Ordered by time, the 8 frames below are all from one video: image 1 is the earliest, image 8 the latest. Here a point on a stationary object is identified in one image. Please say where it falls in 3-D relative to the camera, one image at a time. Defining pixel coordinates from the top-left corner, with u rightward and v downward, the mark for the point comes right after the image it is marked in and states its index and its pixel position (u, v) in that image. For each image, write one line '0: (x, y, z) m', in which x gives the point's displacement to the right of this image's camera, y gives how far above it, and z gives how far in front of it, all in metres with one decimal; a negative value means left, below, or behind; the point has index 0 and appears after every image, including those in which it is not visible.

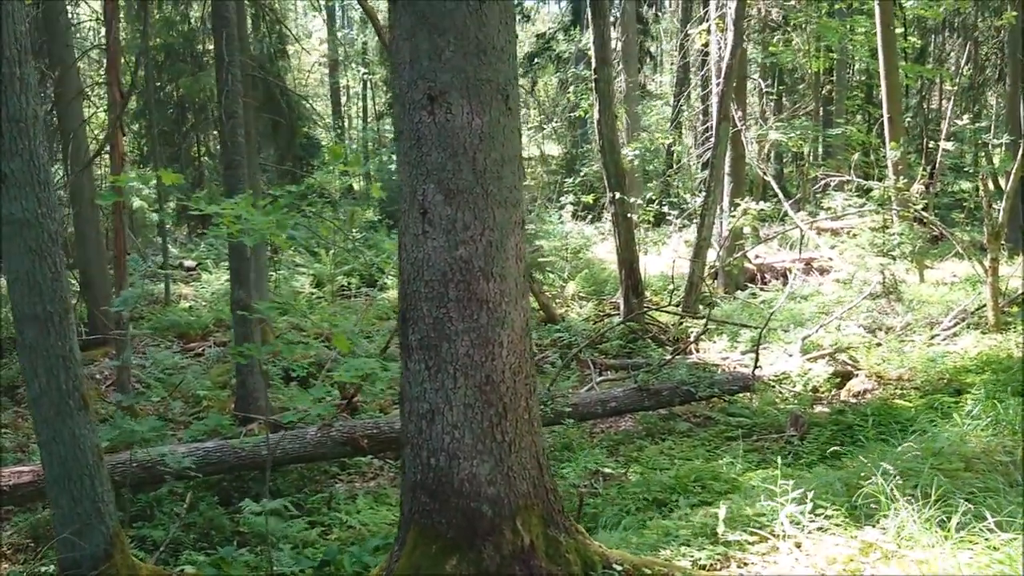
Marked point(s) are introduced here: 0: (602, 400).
0: (+0.7, -0.9, +7.7) m
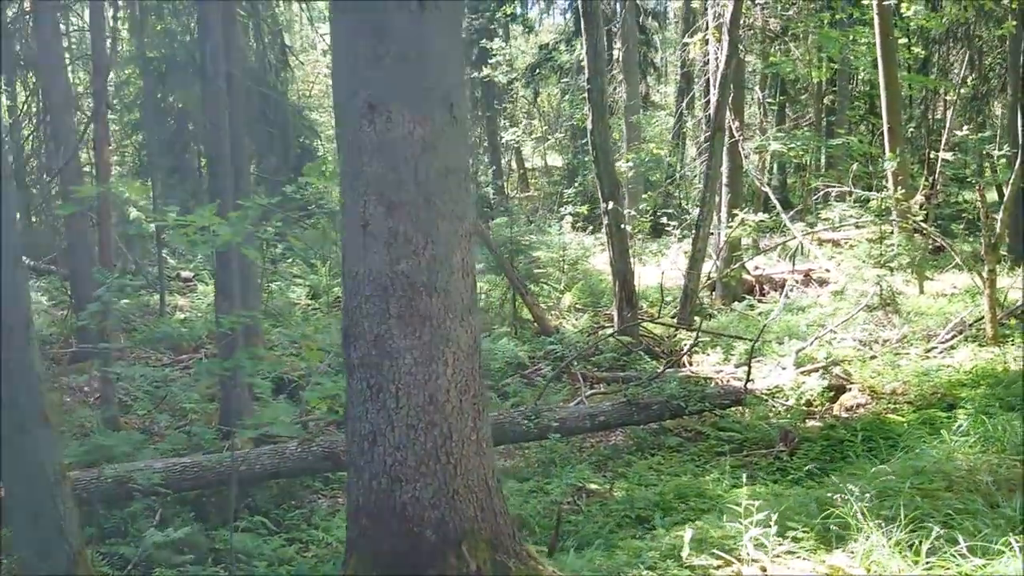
0: (+0.6, -1.0, +7.5) m
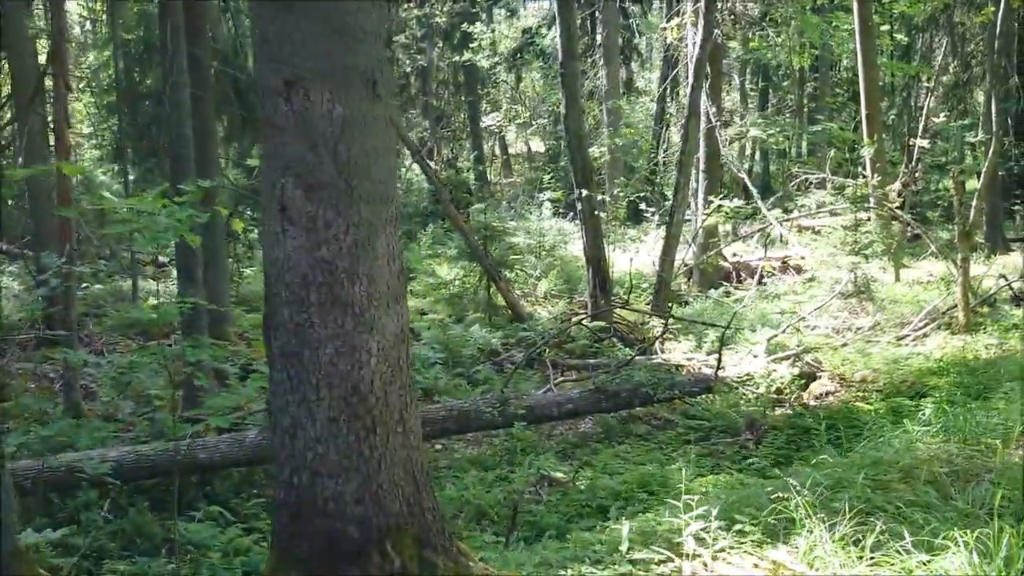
0: (+0.3, -0.9, +7.5) m
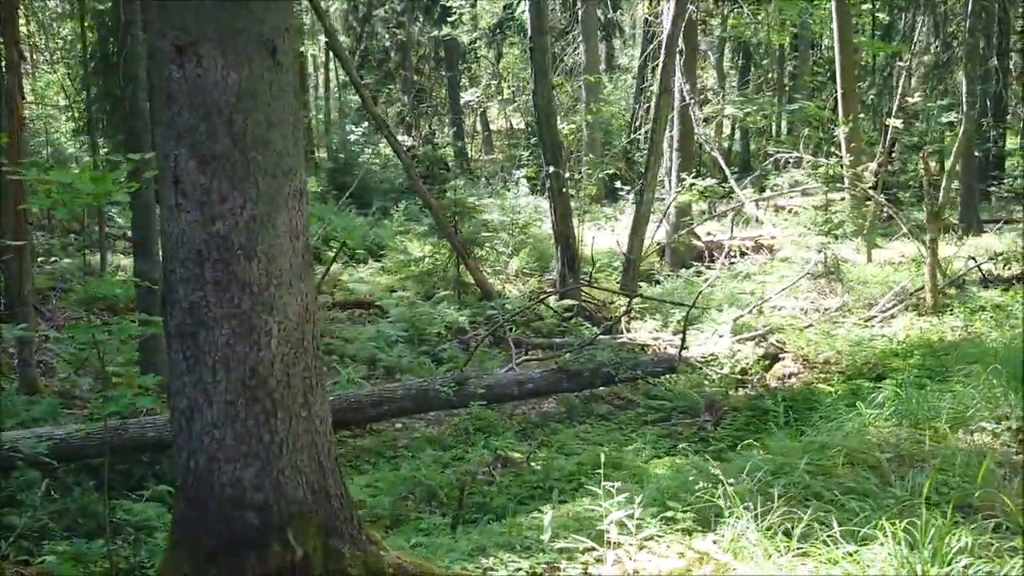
0: (0.0, -0.7, +7.4) m
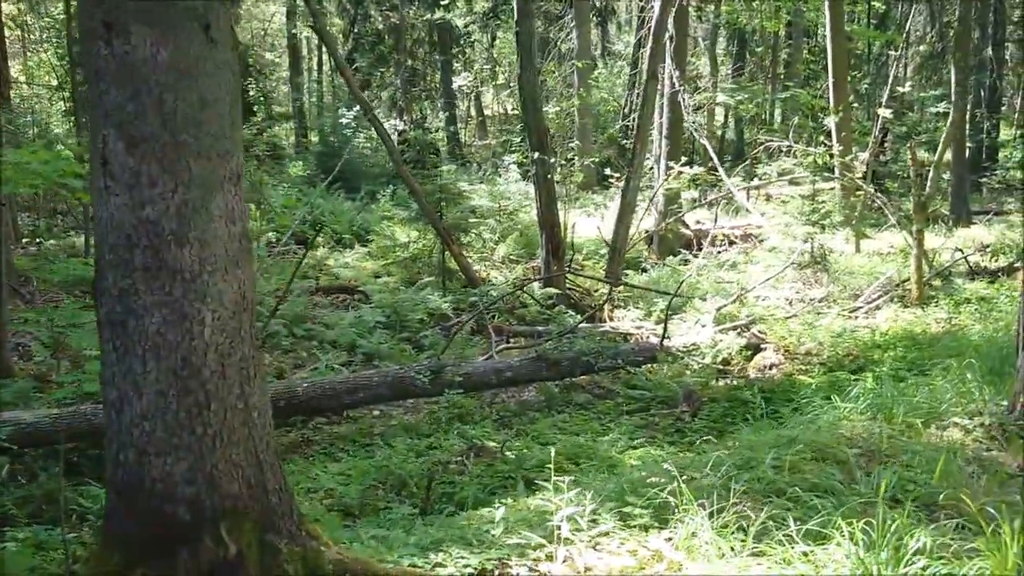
0: (-0.1, -0.6, +7.3) m
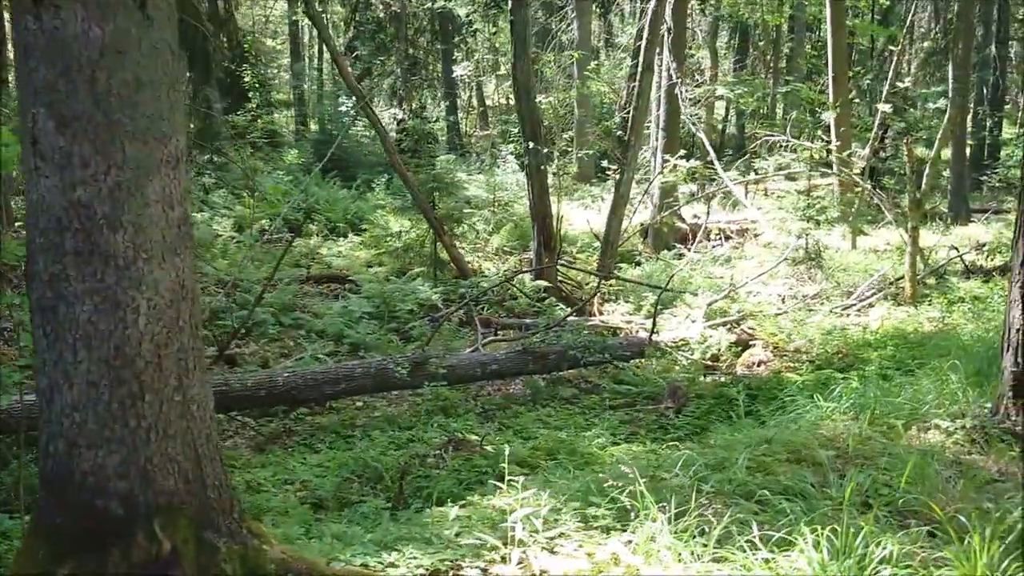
0: (-0.2, -0.5, +7.2) m
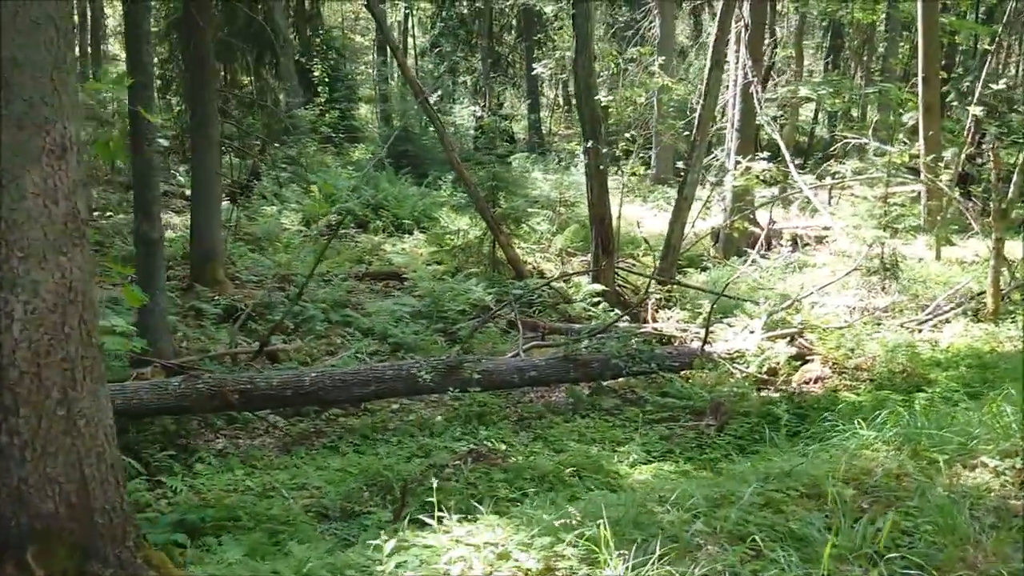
0: (+0.1, -0.6, +6.9) m
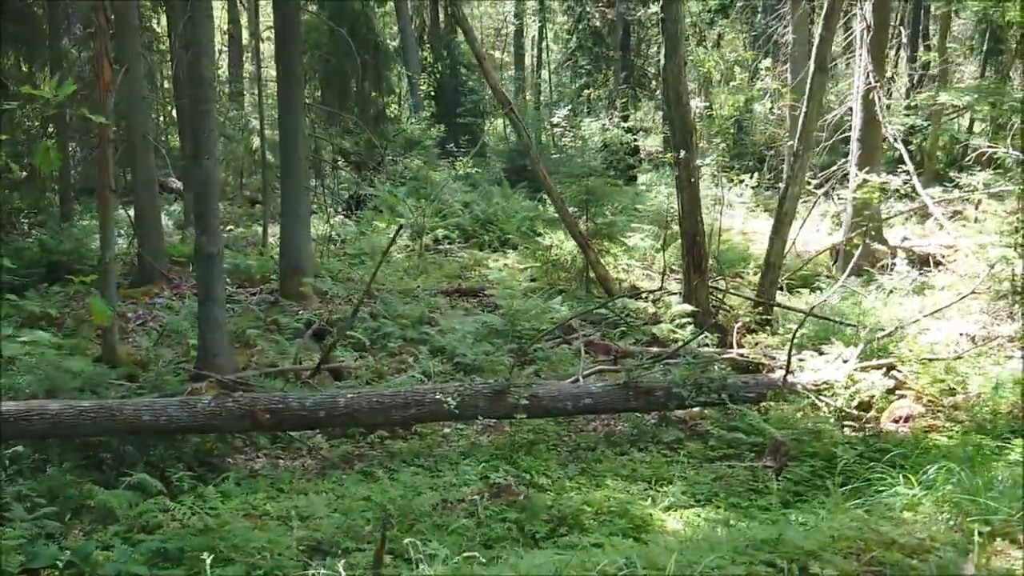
0: (+0.4, -0.7, +6.5) m
